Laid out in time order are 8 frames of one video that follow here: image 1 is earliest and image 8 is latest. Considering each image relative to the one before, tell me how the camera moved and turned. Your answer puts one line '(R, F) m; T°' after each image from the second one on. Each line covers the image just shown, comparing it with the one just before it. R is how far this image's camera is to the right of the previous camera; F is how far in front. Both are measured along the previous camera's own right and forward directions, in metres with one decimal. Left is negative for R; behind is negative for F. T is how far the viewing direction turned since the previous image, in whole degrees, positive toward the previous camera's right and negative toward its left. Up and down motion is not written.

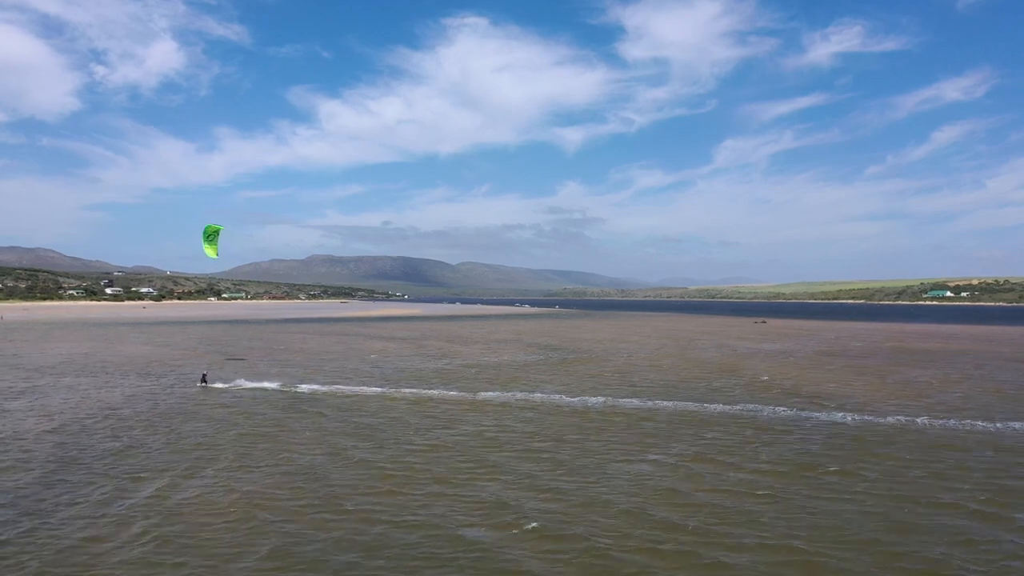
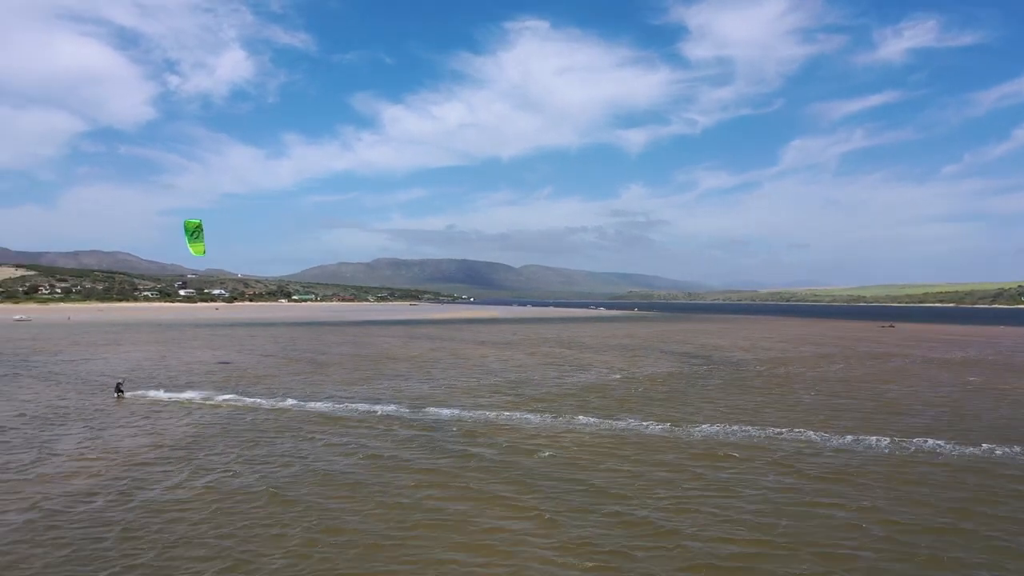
(-3.3, +5.4) m; -4°
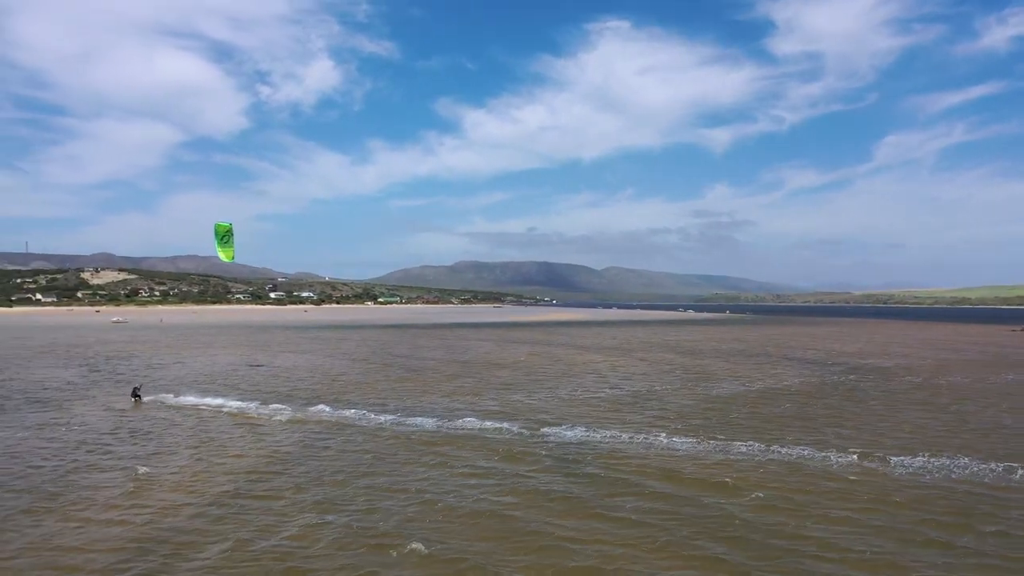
(-1.1, +2.6) m; -6°
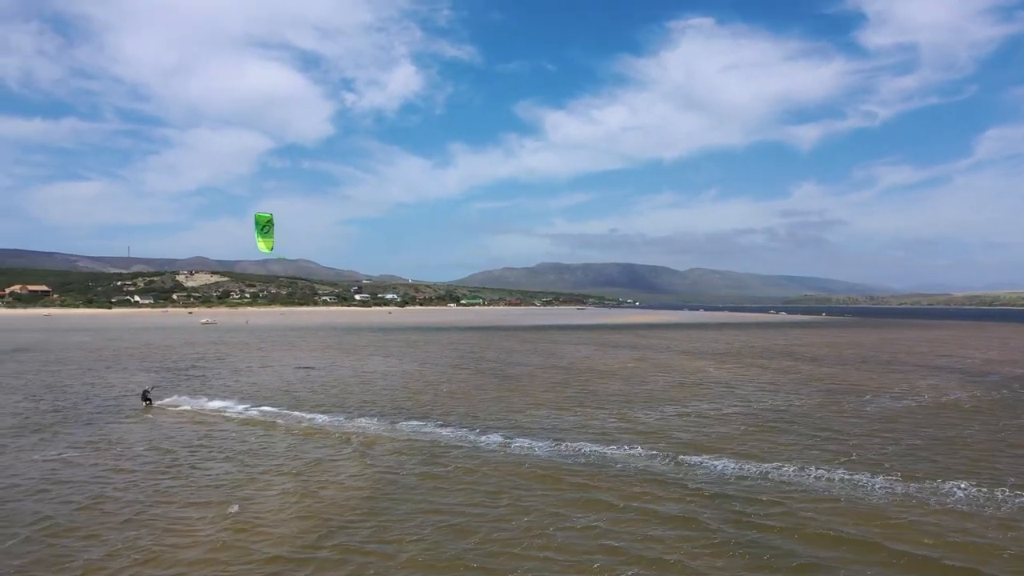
(-0.9, +2.7) m; -6°
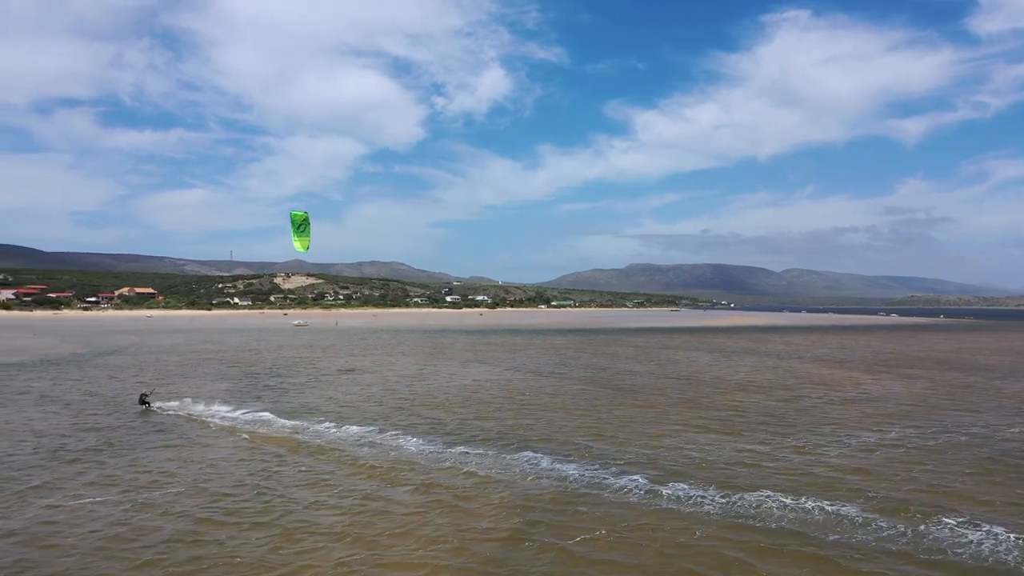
(-0.9, +3.5) m; -6°
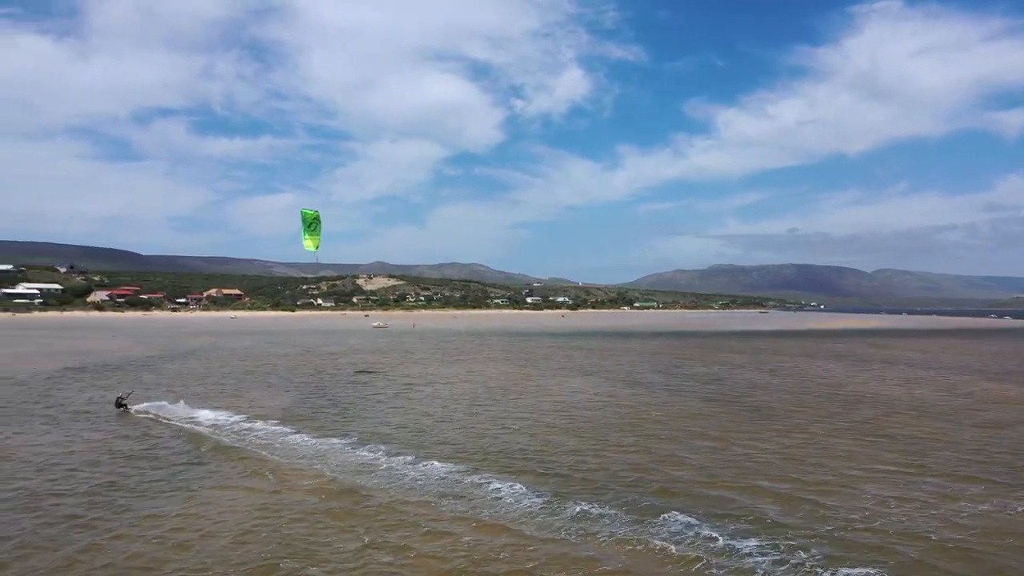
(-0.8, +3.9) m; -5°
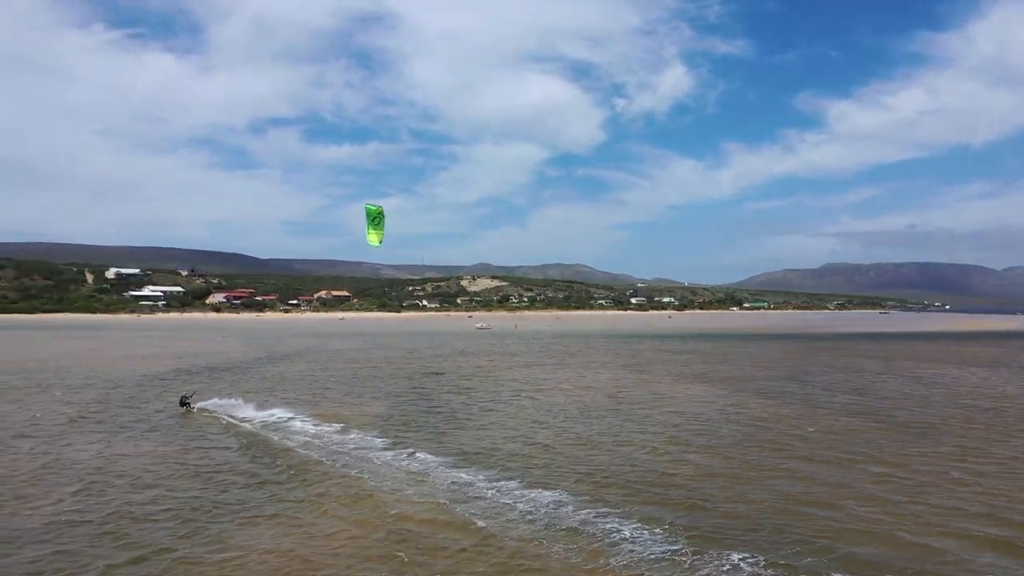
(-0.3, +1.9) m; -7°
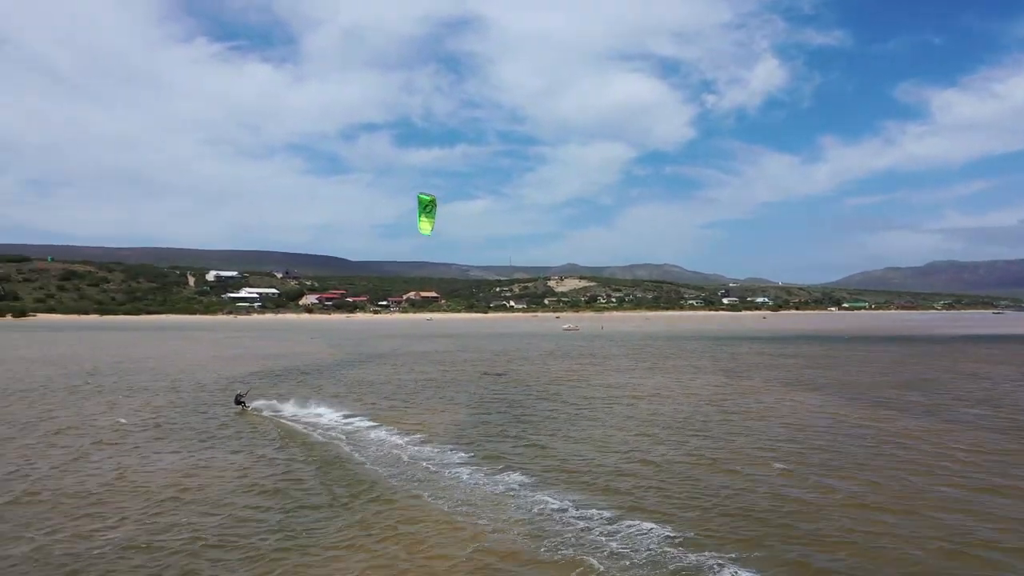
(-0.1, +1.4) m; -6°
